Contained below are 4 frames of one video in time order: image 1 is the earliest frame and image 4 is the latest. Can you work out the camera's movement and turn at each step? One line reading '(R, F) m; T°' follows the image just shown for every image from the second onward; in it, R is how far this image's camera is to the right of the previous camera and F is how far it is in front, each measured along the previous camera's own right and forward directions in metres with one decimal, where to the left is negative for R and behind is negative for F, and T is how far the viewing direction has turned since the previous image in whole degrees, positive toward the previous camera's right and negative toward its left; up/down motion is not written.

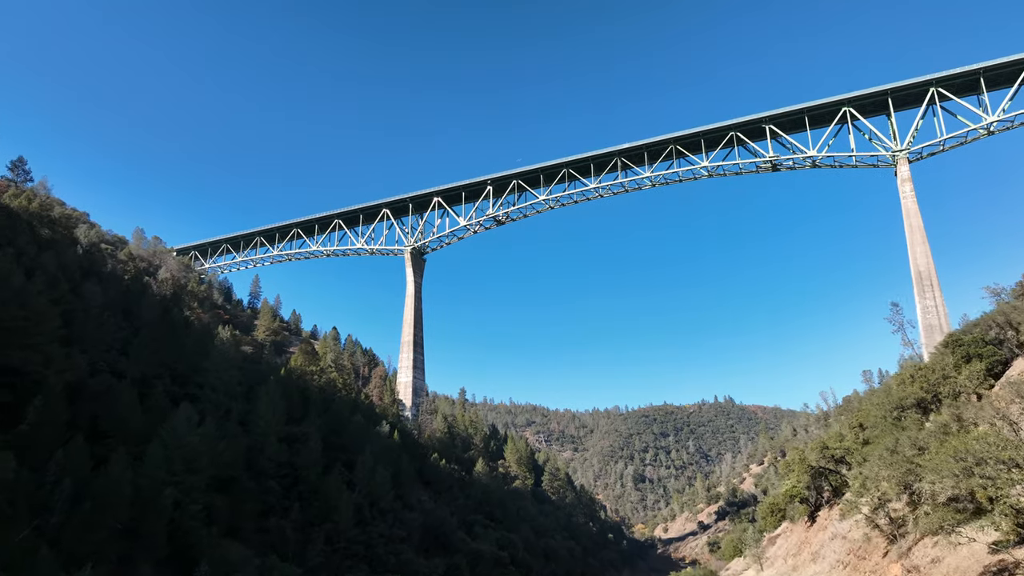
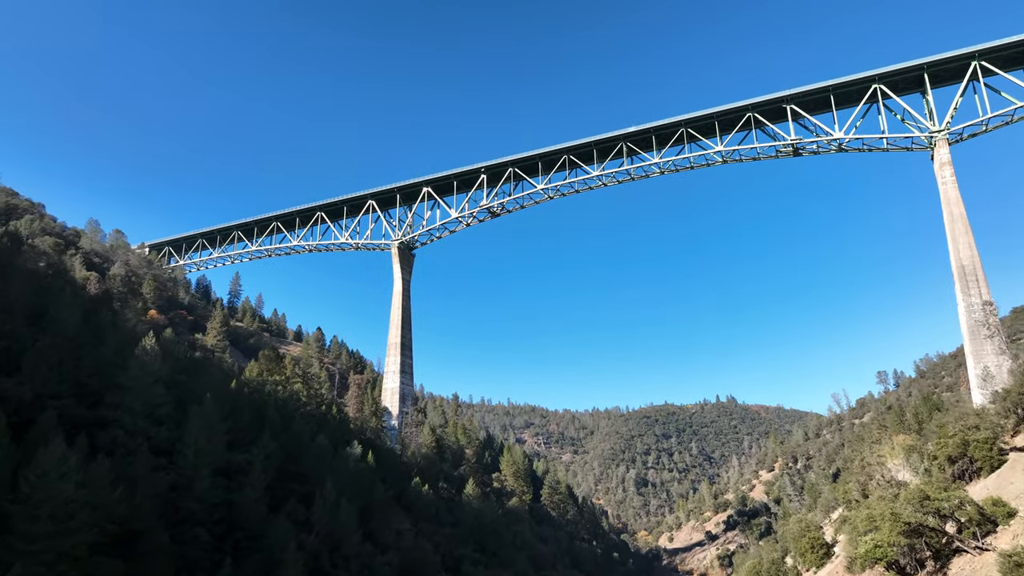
(+0.3, +4.9) m; 0°
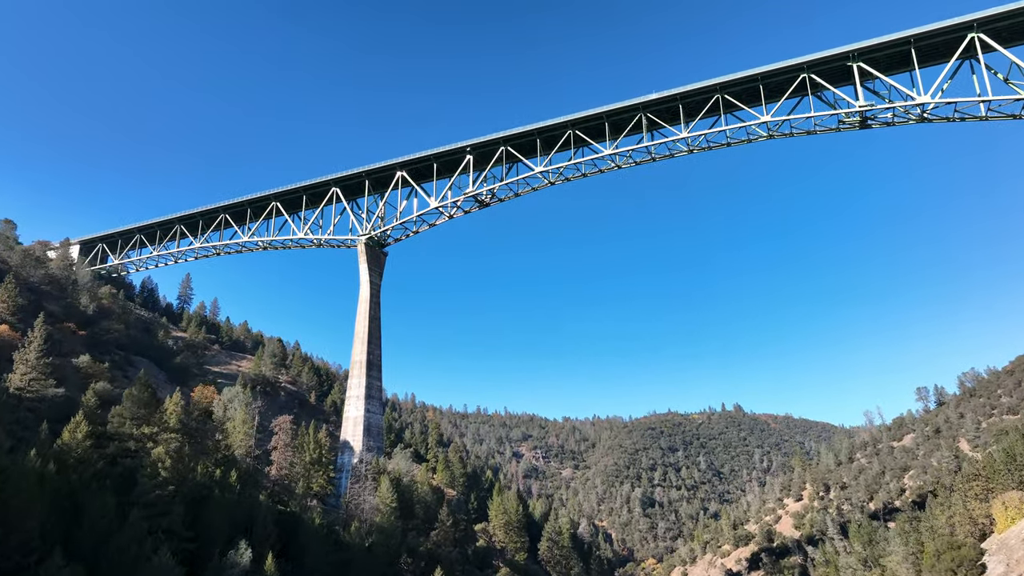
(+0.6, +10.3) m; 0°
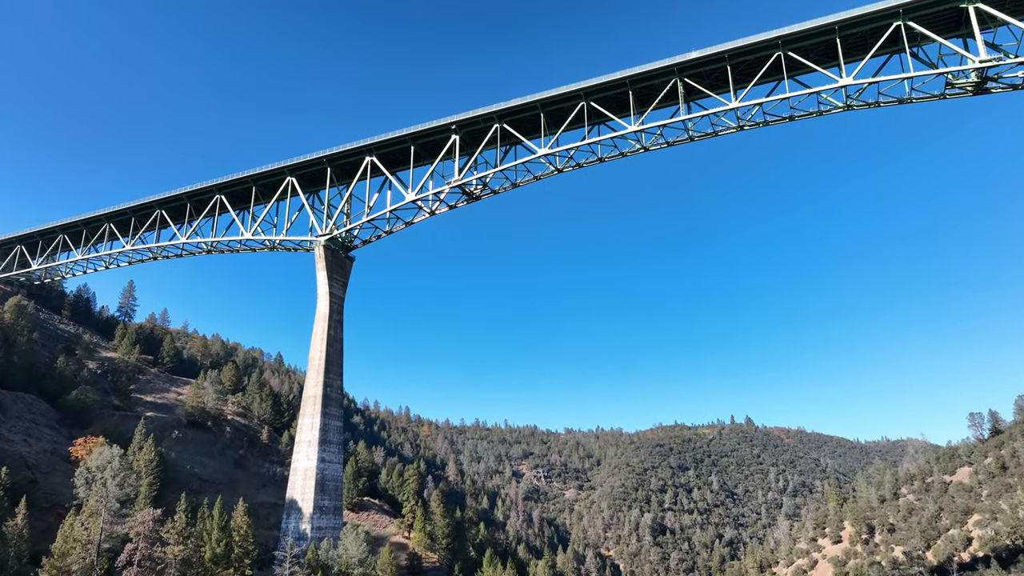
(+0.4, +9.7) m; 0°
